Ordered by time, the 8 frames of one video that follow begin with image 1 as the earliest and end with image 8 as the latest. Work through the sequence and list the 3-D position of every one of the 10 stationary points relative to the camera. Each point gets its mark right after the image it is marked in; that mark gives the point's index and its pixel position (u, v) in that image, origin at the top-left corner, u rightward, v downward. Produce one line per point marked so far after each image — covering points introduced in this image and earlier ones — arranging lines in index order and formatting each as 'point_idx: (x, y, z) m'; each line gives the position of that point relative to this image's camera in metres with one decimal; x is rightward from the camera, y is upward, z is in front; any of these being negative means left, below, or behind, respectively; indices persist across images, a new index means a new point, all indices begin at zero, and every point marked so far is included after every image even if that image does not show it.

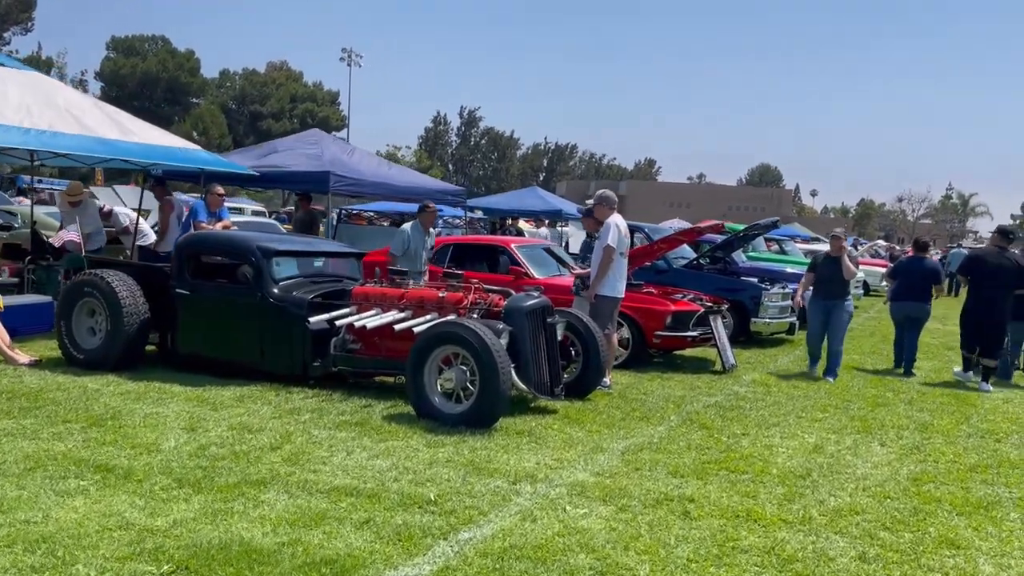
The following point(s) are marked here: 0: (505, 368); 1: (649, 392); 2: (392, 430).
0: (-0.1, -0.6, +5.9) m
1: (+1.3, -1.0, +8.1) m
2: (-0.8, -1.0, +5.8) m
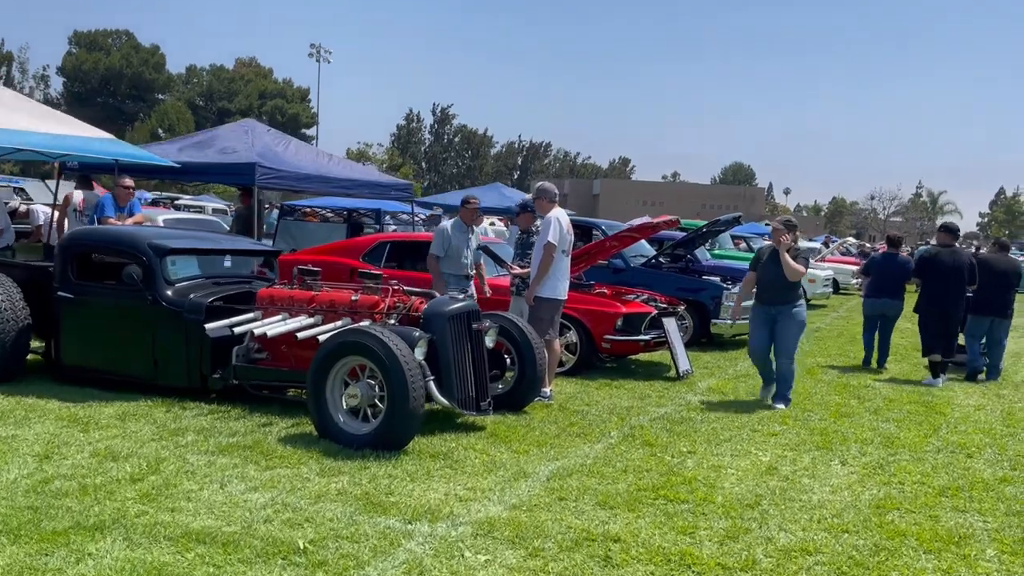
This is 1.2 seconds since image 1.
0: (-0.6, -0.6, +5.2) m
1: (+0.7, -1.0, +7.4) m
2: (-1.4, -1.0, +5.0) m
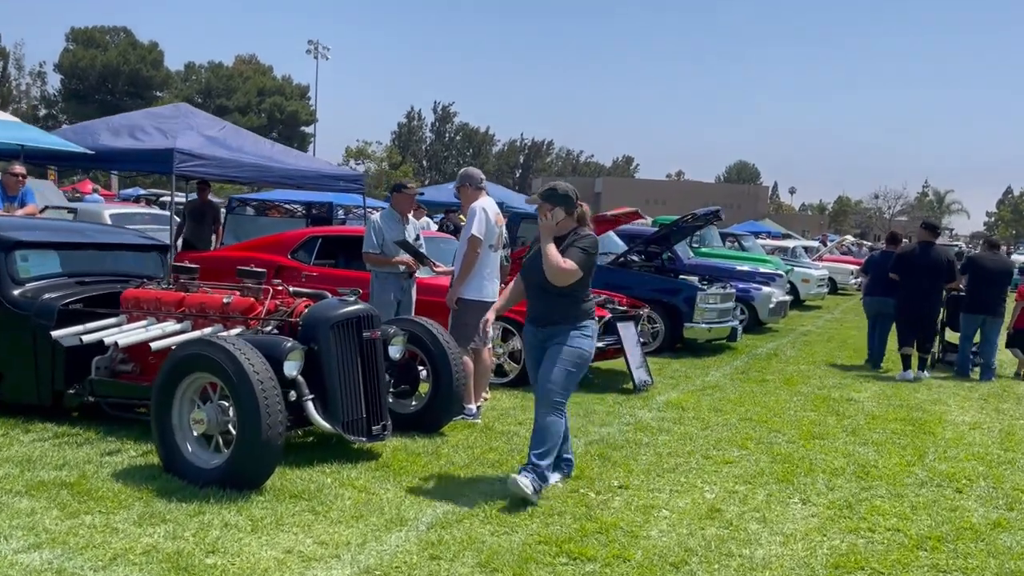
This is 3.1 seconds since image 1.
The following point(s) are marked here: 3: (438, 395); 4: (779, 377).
0: (-1.2, -0.6, +4.2) m
1: (+0.1, -1.0, +6.4) m
2: (-2.0, -1.0, +4.1) m
3: (-0.5, -0.7, +5.7) m
4: (+3.0, -1.0, +9.3) m
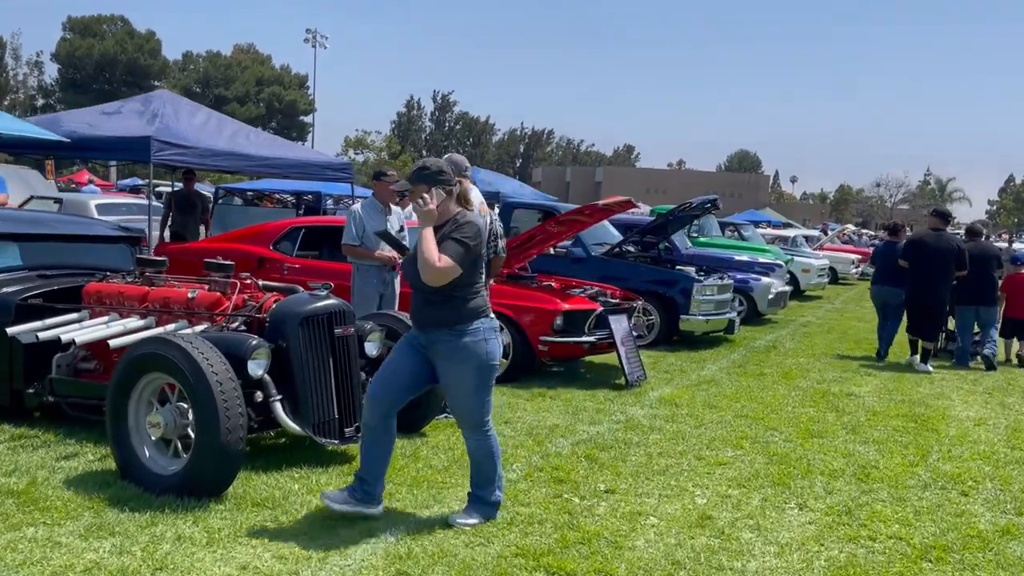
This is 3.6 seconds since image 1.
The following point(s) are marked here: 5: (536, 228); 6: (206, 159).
0: (-1.3, -0.6, +3.9) m
1: (0.0, -1.0, +6.1) m
2: (-2.1, -1.0, +3.8) m
3: (-0.6, -0.7, +5.5) m
4: (+2.9, -0.9, +9.1) m
5: (+0.2, +0.6, +8.4) m
6: (-3.4, +1.4, +9.3) m
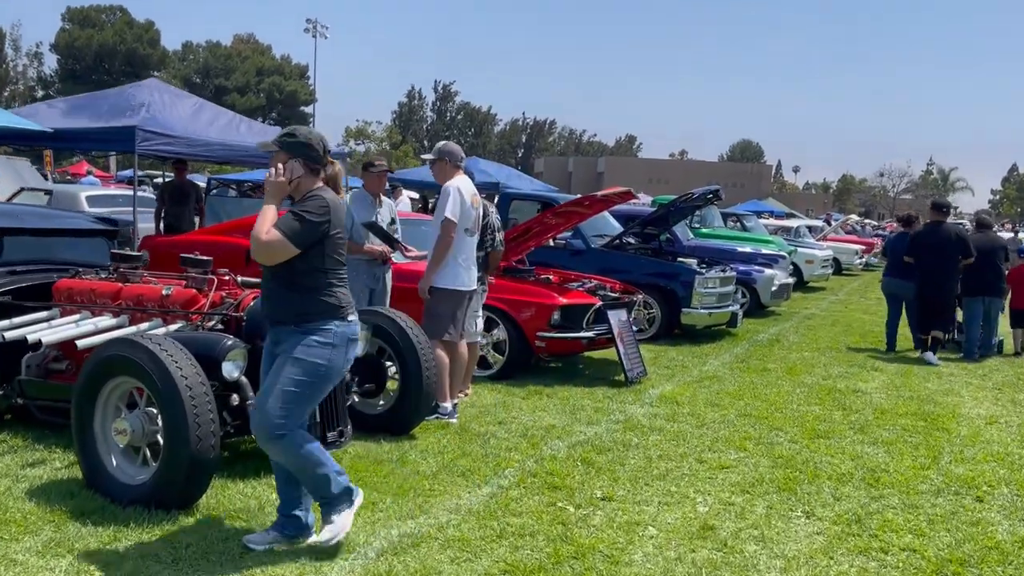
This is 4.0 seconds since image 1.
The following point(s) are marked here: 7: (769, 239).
0: (-1.4, -0.5, +3.7) m
1: (0.0, -0.9, +5.9) m
2: (-2.2, -1.0, +3.6) m
3: (-0.7, -0.7, +5.2) m
4: (+2.9, -0.8, +8.8) m
5: (+0.2, +0.7, +8.1) m
6: (-3.5, +1.5, +9.0) m
7: (+5.4, +1.0, +17.4) m
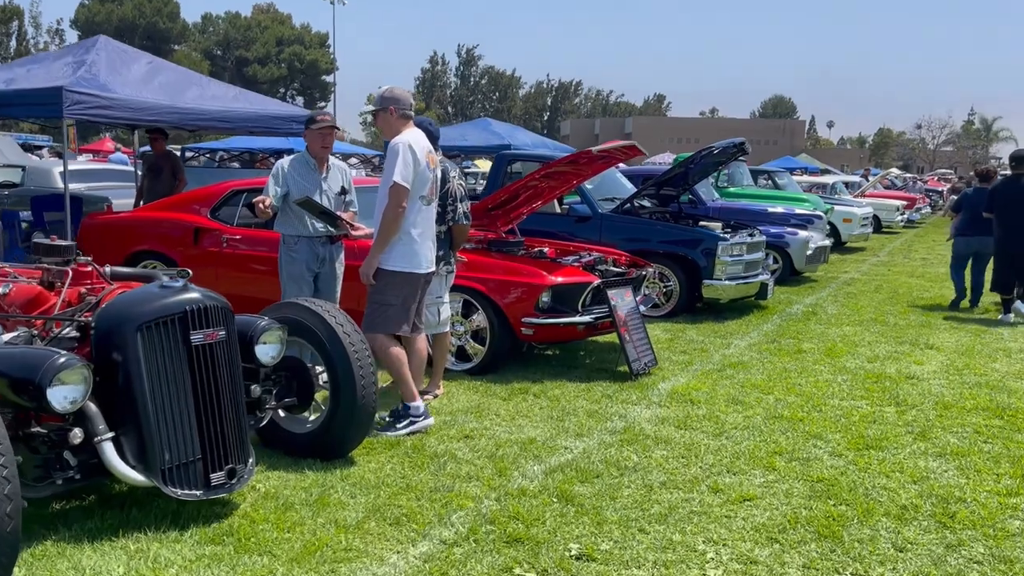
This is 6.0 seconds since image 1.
0: (-1.6, -0.6, +2.6) m
1: (-0.2, -0.8, +4.8) m
2: (-2.4, -1.0, +2.5) m
3: (-0.9, -0.6, +4.1) m
4: (+2.8, -0.5, +7.6) m
5: (+0.1, +0.9, +6.9) m
6: (-3.6, +1.7, +7.9) m
7: (+5.6, +1.8, +16.0) m
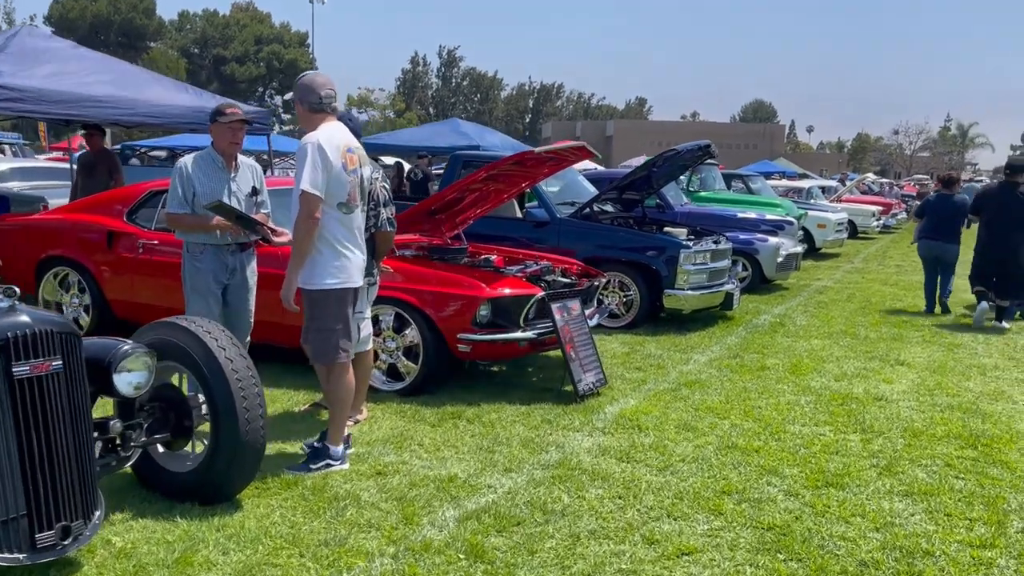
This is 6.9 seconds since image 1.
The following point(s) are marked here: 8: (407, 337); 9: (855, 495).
0: (-2.0, -0.6, +2.0) m
1: (-0.6, -0.9, +4.2) m
2: (-2.8, -1.1, +2.0) m
3: (-1.3, -0.7, +3.6) m
4: (+2.3, -0.6, +7.1) m
5: (-0.4, +0.8, +6.4) m
6: (-4.0, +1.6, +7.3) m
7: (+5.0, +1.6, +15.6) m
8: (-0.7, -0.3, +5.7) m
9: (+1.7, -1.0, +4.0) m
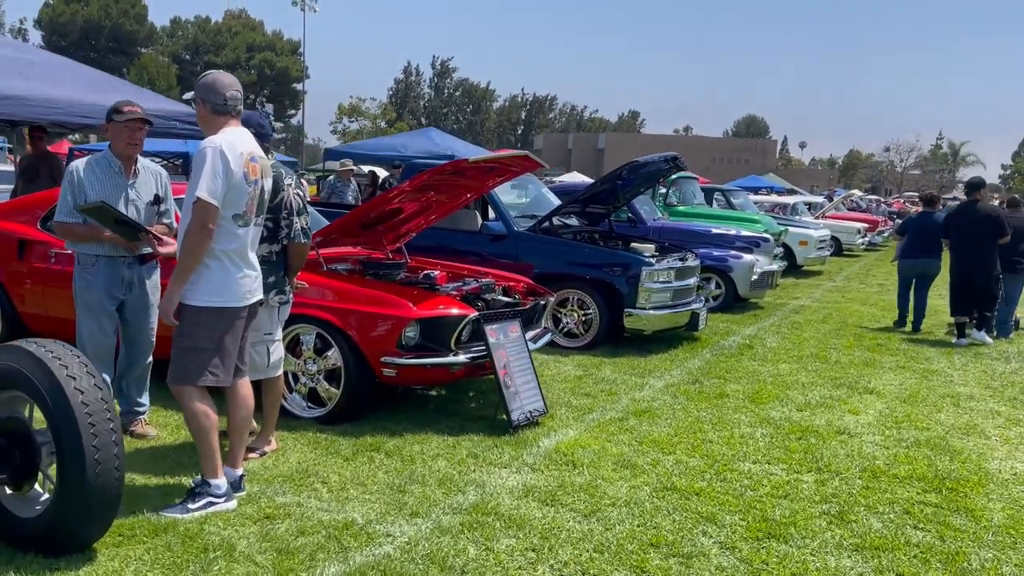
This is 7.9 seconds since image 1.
0: (-2.4, -0.7, +1.6) m
1: (-1.0, -1.0, +3.8) m
2: (-3.2, -1.1, +1.5) m
3: (-1.7, -0.8, +3.1) m
4: (+1.9, -0.8, +6.7) m
5: (-0.8, +0.7, +6.0) m
6: (-4.5, +1.5, +6.9) m
7: (+4.5, +1.3, +15.2) m
8: (-1.1, -0.4, +5.2) m
9: (+1.2, -1.1, +3.6) m
